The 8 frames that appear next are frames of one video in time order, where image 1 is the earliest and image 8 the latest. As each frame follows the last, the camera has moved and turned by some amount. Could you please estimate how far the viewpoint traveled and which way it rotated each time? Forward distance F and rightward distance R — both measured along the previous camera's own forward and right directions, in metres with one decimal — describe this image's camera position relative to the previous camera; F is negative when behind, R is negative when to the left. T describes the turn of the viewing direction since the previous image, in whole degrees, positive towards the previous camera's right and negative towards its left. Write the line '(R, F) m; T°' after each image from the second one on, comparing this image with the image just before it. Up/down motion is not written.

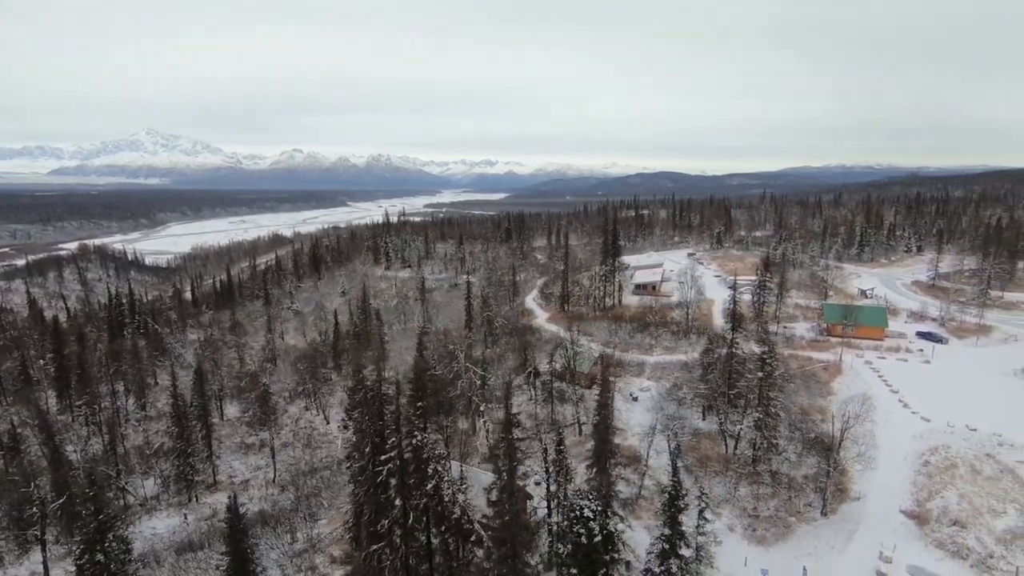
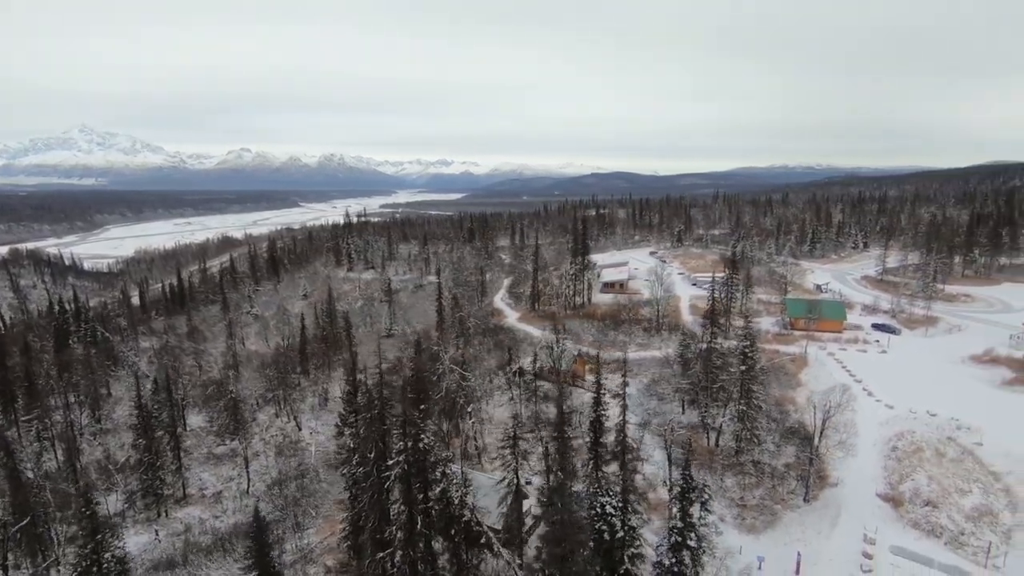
(-1.9, +0.2) m; +4°
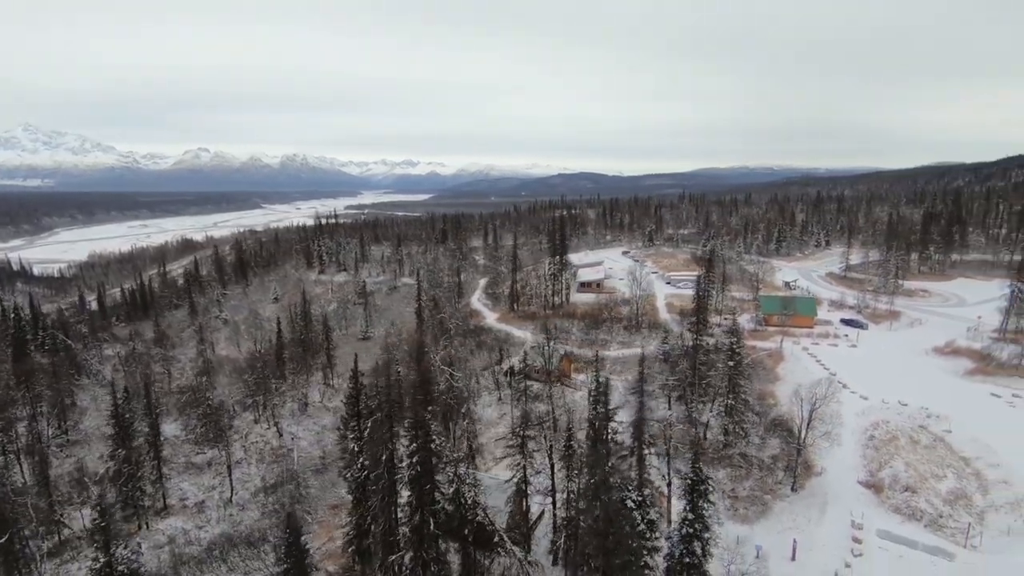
(-1.6, -0.2) m; +3°
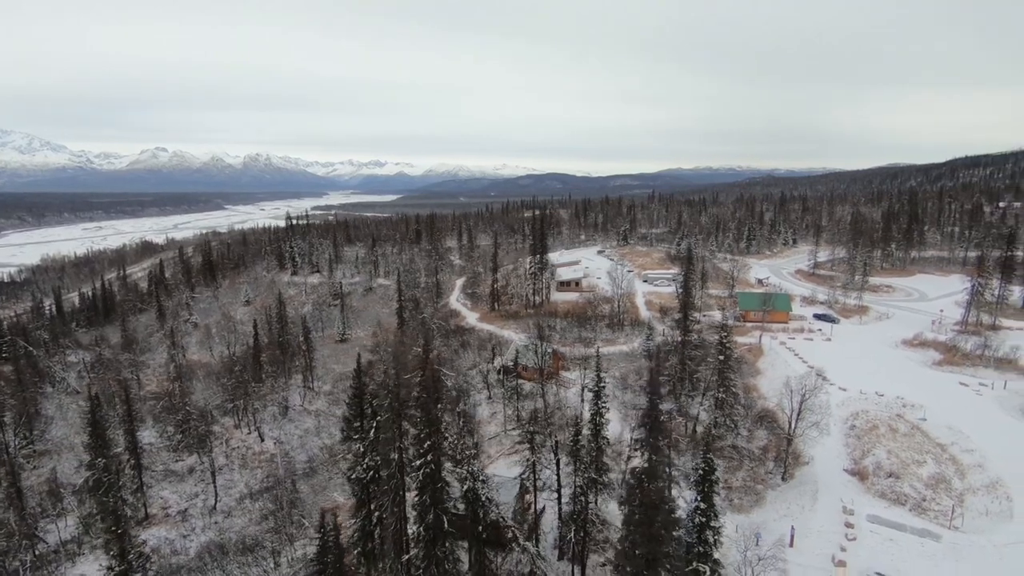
(-1.6, 0.0) m; +3°
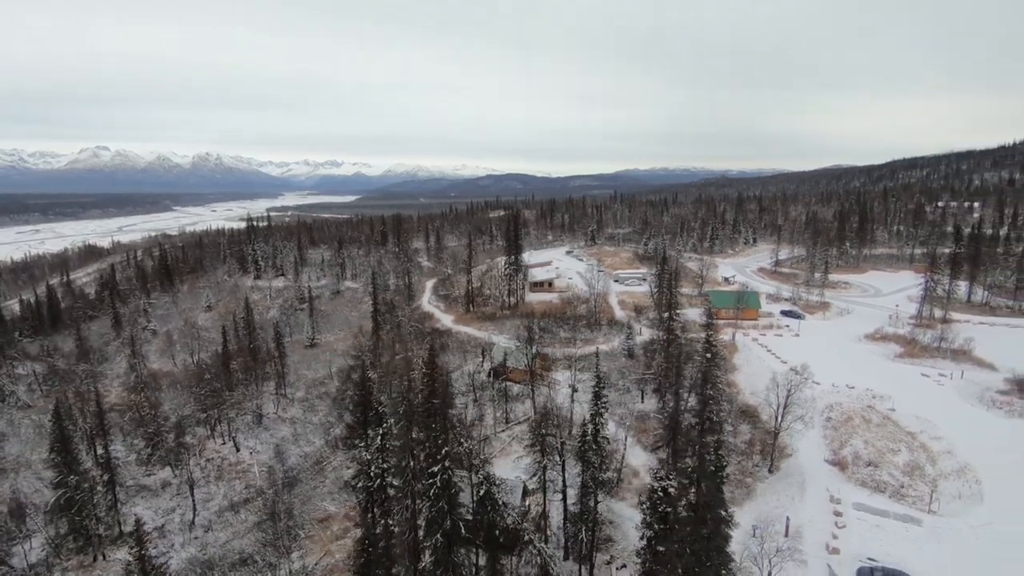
(-2.0, 0.0) m; +4°
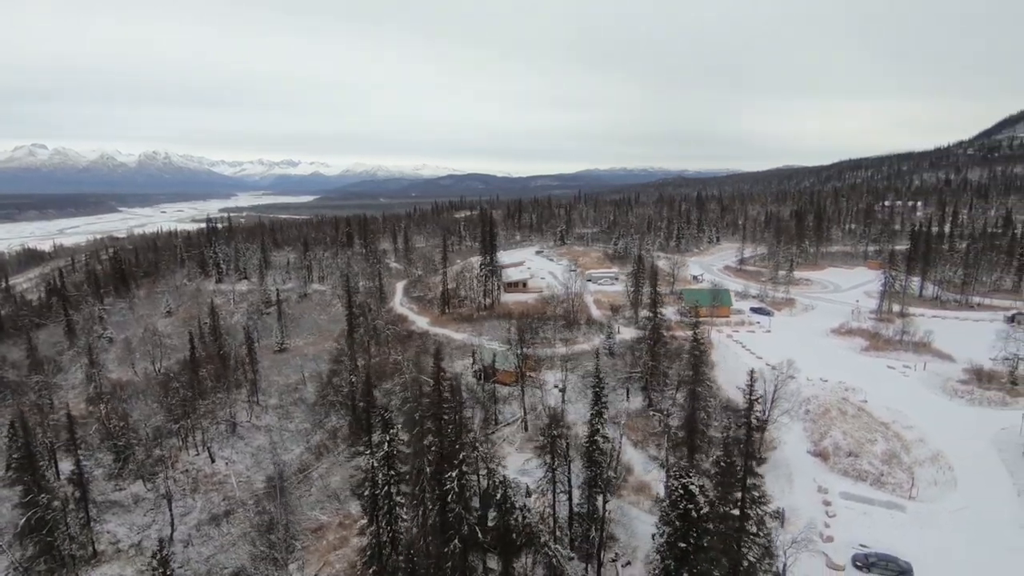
(-2.0, +0.1) m; +4°
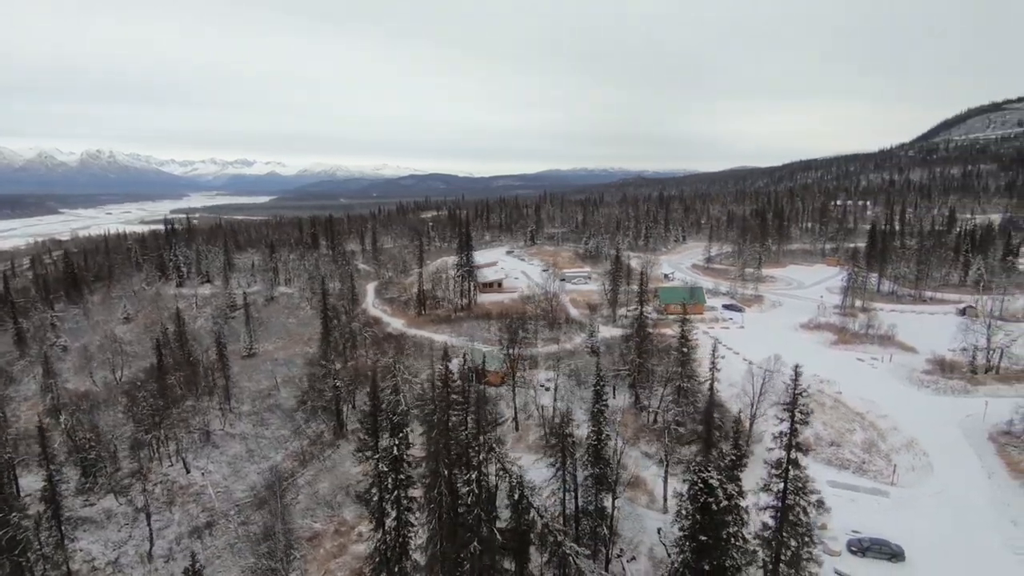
(-2.0, +0.1) m; +4°
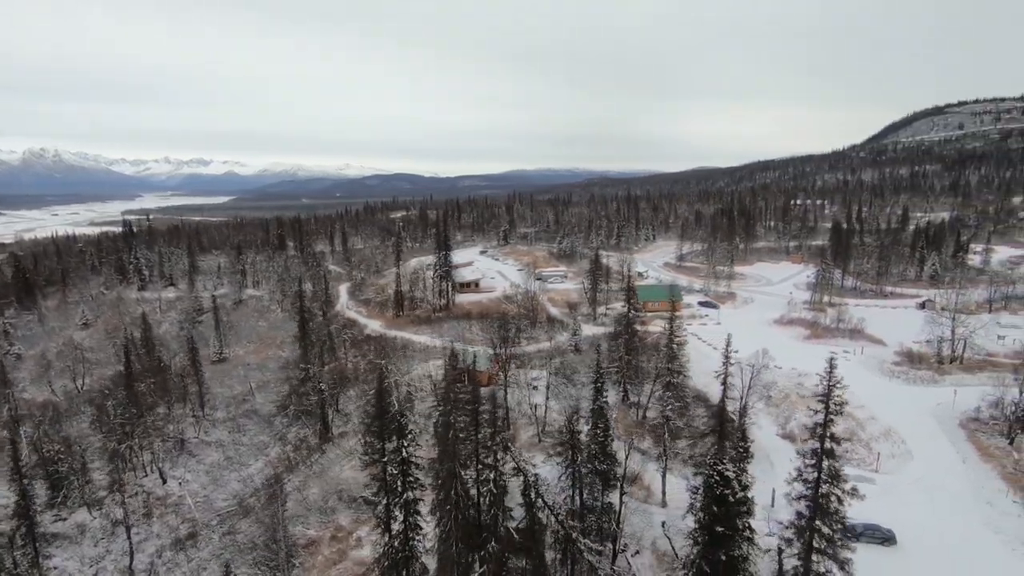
(-1.8, +0.1) m; +3°
